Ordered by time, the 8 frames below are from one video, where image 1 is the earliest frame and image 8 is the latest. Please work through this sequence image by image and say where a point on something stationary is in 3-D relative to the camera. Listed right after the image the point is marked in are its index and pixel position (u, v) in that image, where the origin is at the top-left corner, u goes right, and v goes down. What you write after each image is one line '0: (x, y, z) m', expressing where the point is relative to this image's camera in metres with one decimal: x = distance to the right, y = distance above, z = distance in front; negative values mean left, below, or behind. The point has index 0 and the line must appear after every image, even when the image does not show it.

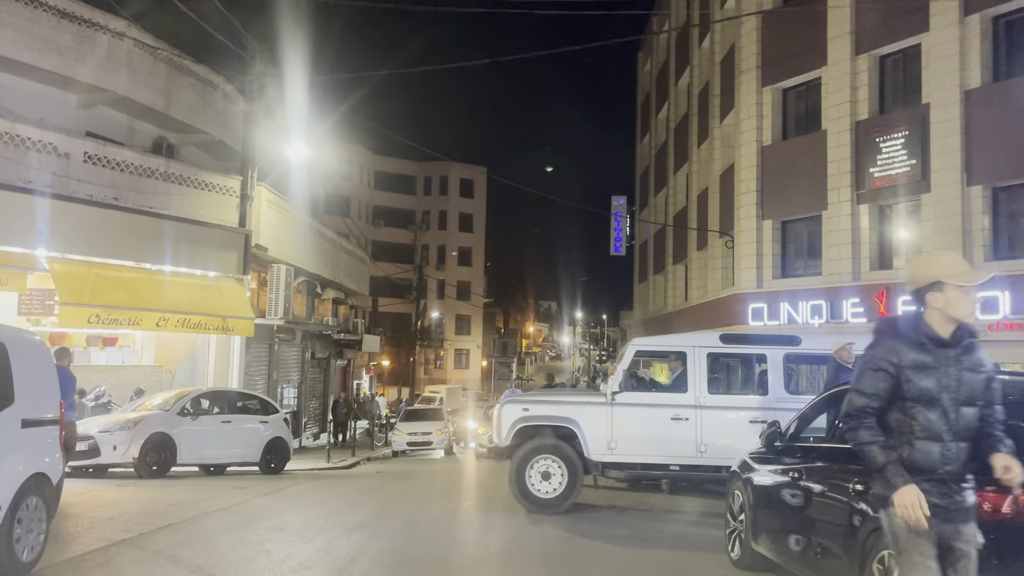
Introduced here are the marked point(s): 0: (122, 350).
0: (-8.2, -1.3, +17.2) m
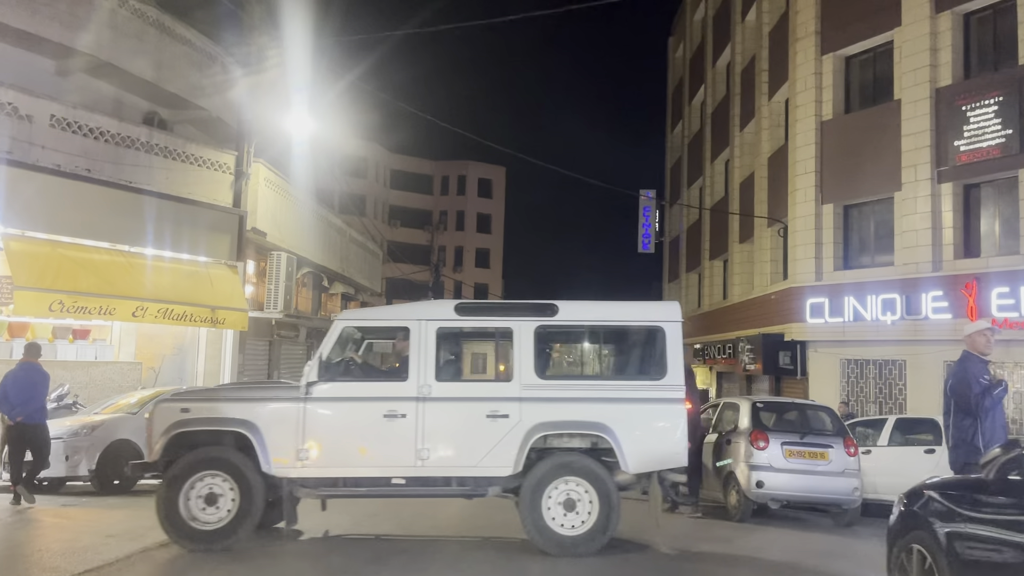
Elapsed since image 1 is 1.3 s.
0: (-7.6, -1.0, +15.1) m
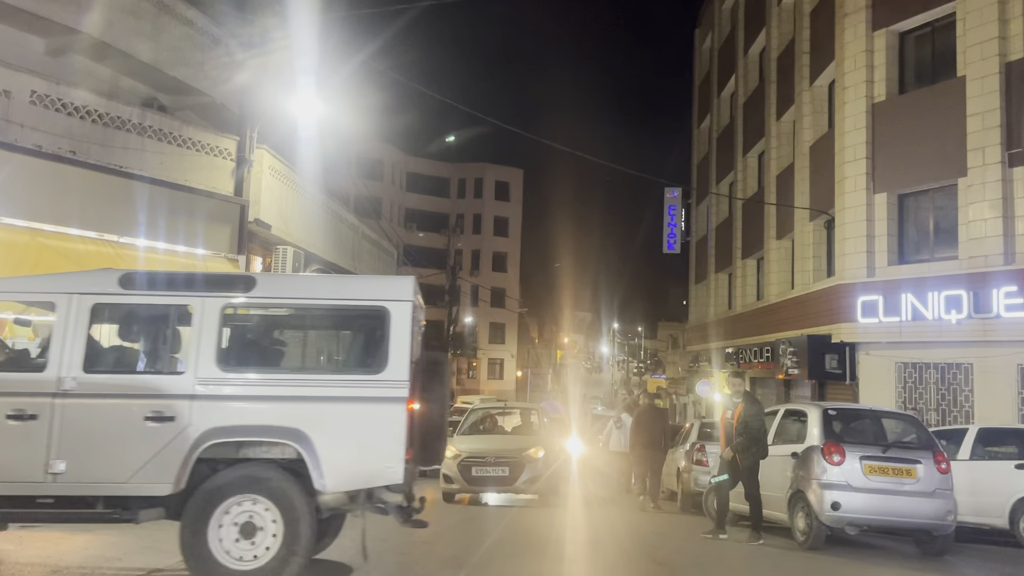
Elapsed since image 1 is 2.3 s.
0: (-7.2, -0.9, +13.8) m
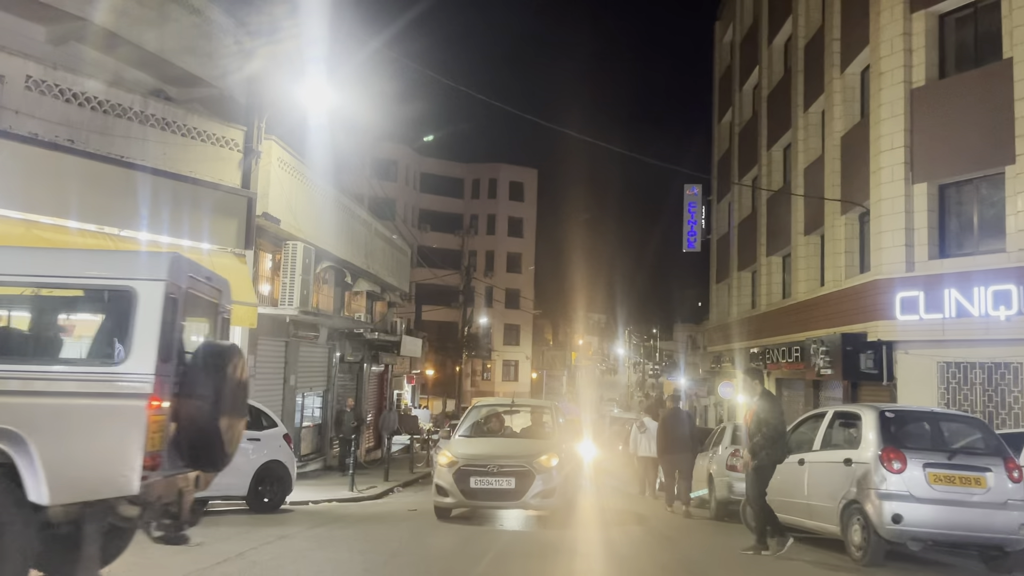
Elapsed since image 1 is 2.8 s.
0: (-6.9, -0.9, +13.1) m
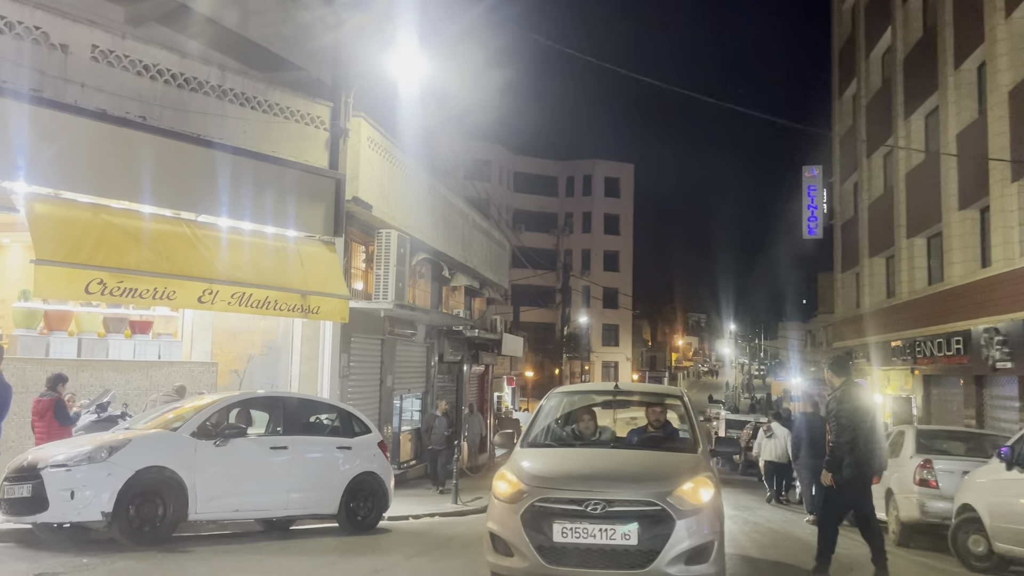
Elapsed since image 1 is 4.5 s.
0: (-5.1, -0.8, +12.0) m
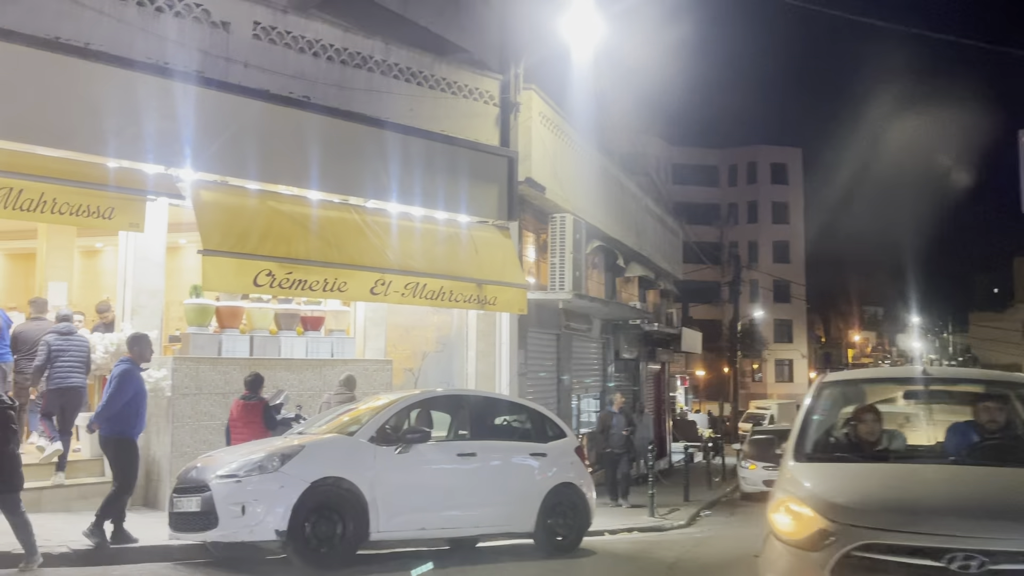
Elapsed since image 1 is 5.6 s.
0: (-2.4, -0.7, +11.2) m
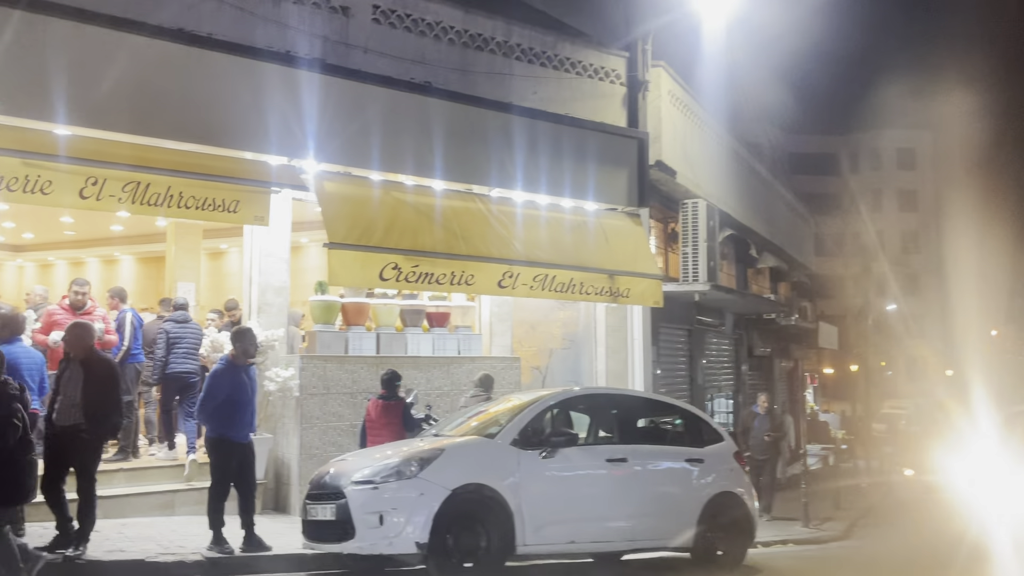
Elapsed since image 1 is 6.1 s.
0: (-0.7, -0.6, +10.6) m
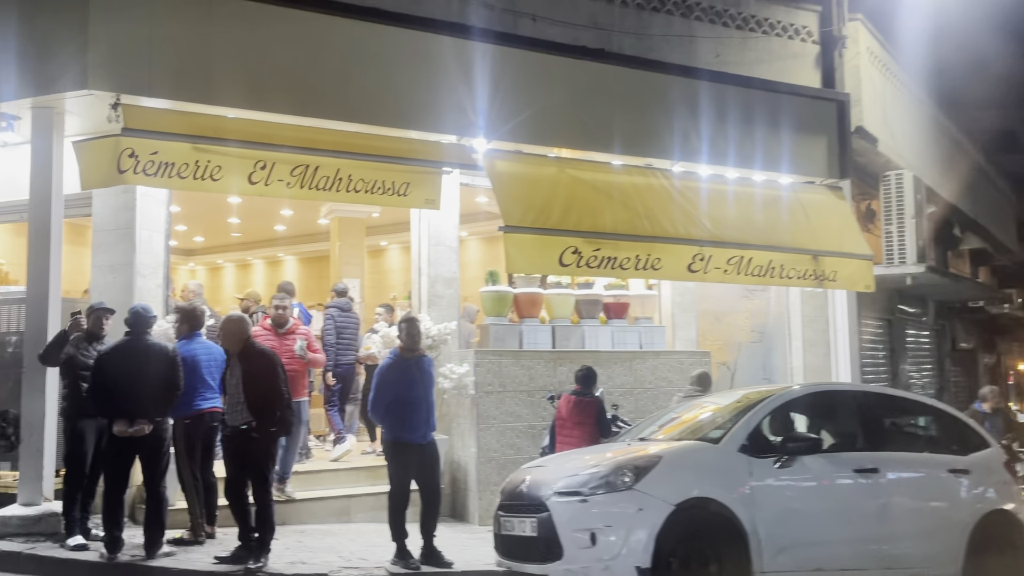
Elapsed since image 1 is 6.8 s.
0: (+1.5, -0.4, +9.7) m
